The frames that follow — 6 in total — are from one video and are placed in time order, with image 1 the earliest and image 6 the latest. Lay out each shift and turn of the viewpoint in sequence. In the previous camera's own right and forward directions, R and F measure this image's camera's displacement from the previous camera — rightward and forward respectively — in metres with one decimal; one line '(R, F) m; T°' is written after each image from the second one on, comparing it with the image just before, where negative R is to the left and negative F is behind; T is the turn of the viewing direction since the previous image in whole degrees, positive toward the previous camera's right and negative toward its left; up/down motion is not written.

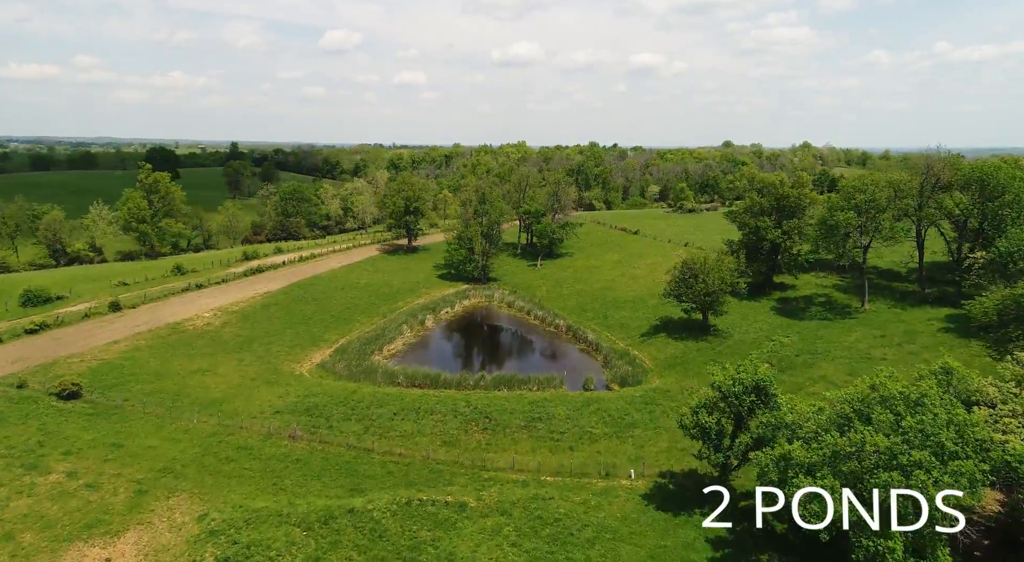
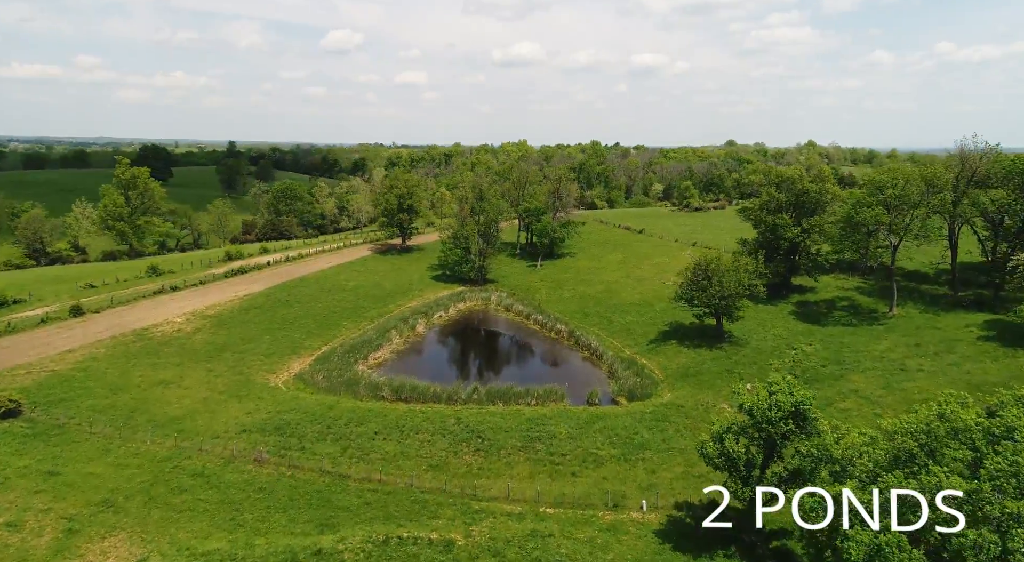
(+0.3, +4.7) m; 0°
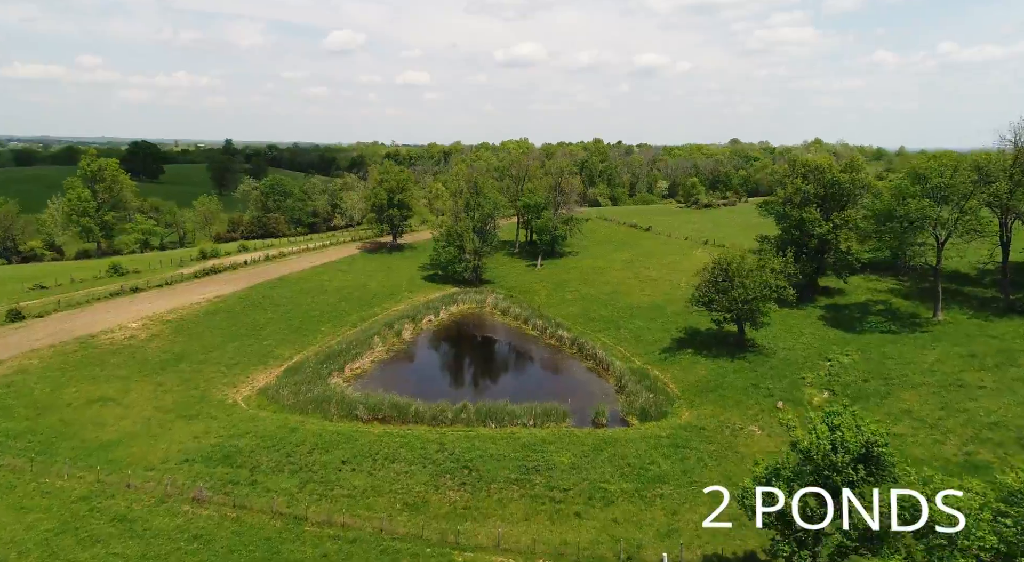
(+0.4, +6.0) m; 0°
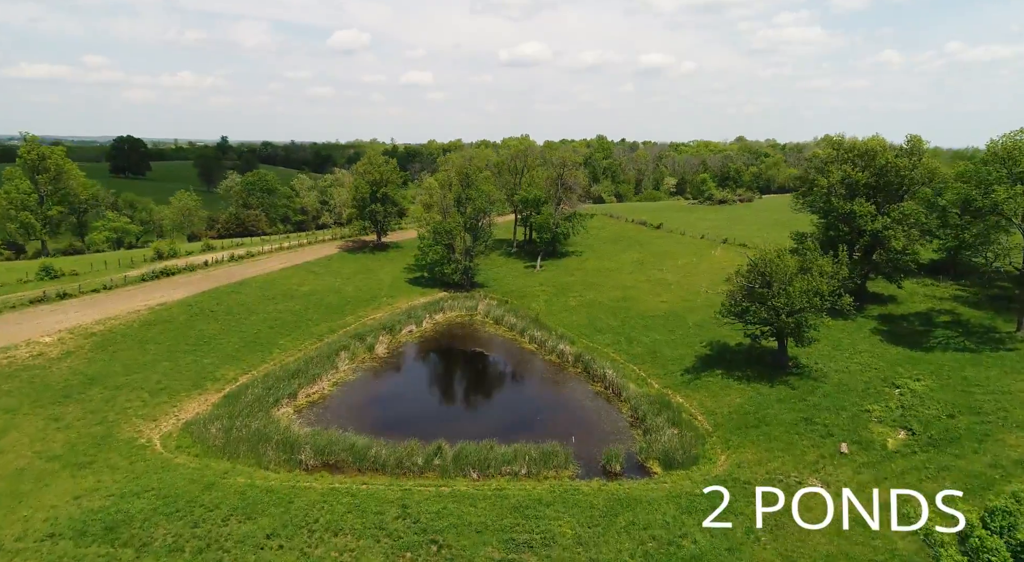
(+0.7, +8.5) m; 0°
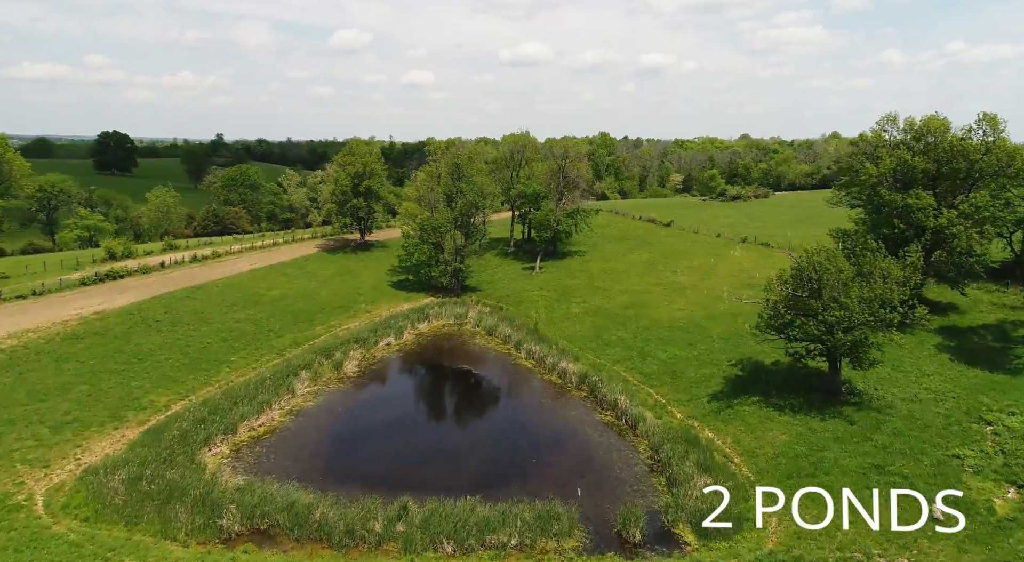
(+0.5, +7.2) m; 0°
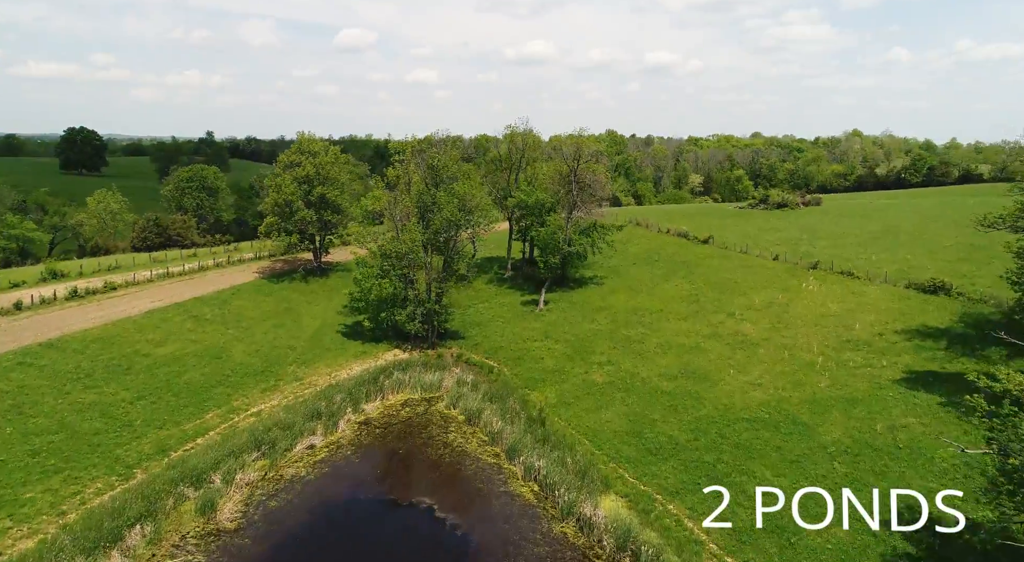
(+0.5, +16.3) m; 0°
